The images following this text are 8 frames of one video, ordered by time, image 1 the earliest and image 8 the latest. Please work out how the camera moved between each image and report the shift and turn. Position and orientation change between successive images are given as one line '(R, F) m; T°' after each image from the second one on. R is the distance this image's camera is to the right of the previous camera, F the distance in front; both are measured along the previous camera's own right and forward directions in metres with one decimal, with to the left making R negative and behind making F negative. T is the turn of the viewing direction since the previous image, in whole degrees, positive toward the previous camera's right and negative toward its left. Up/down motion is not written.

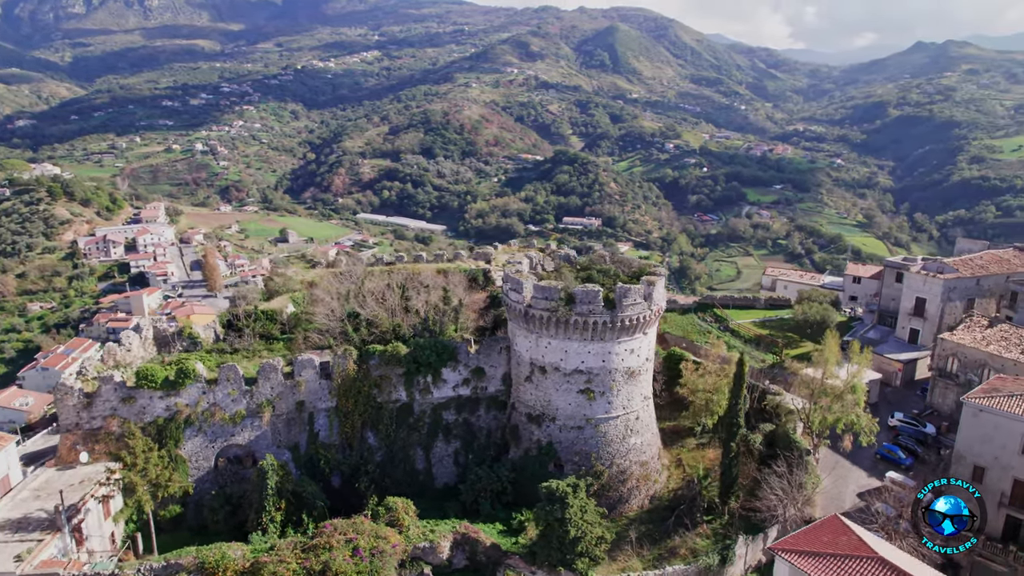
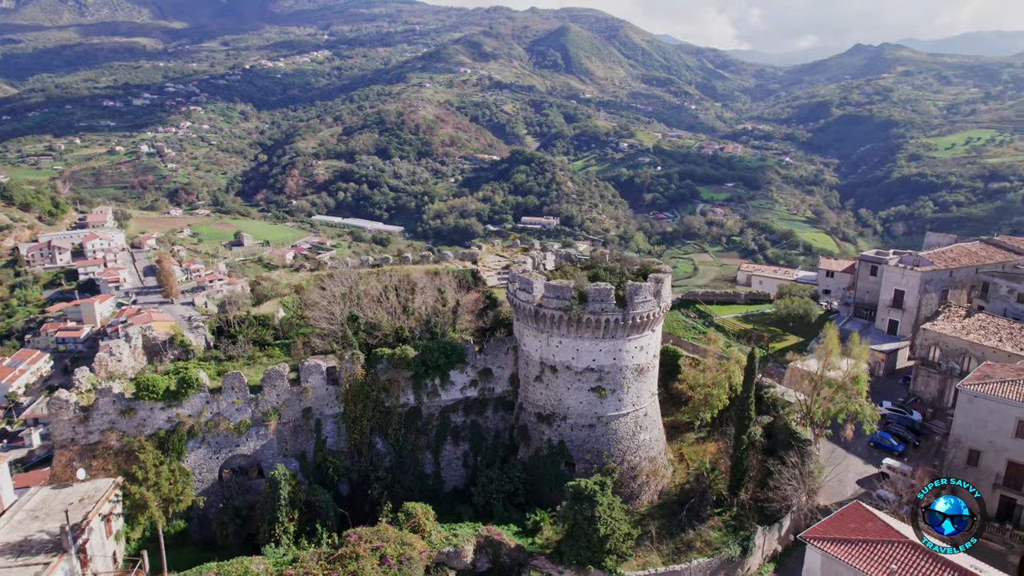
(-2.2, +0.2) m; +4°
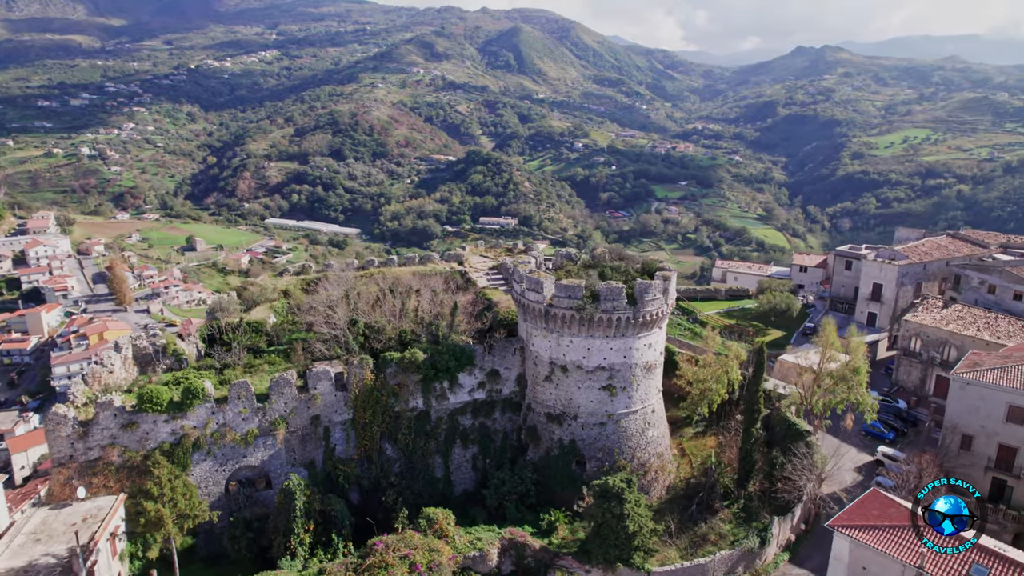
(-2.2, +0.2) m; +4°
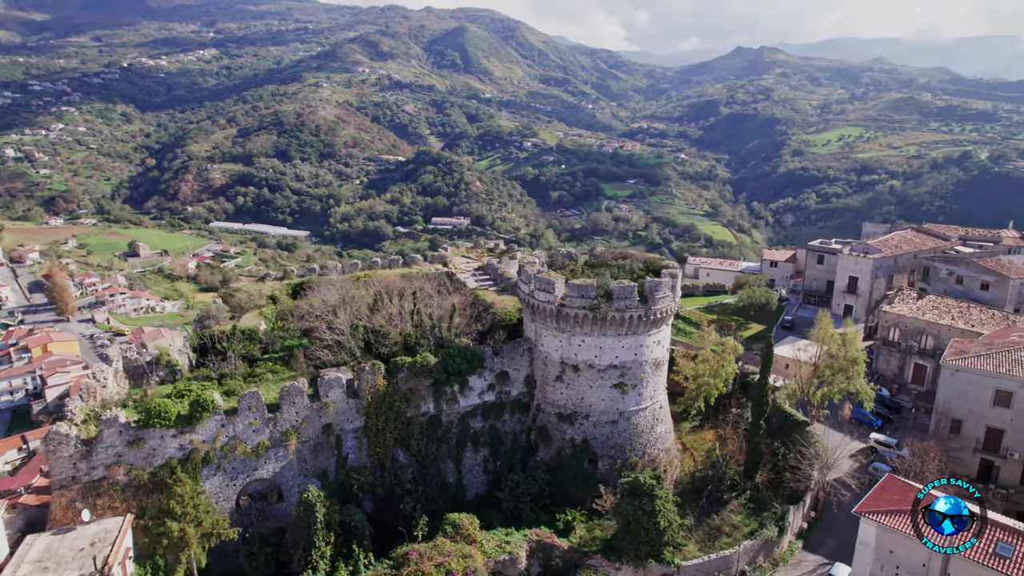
(-2.5, +0.2) m; +5°
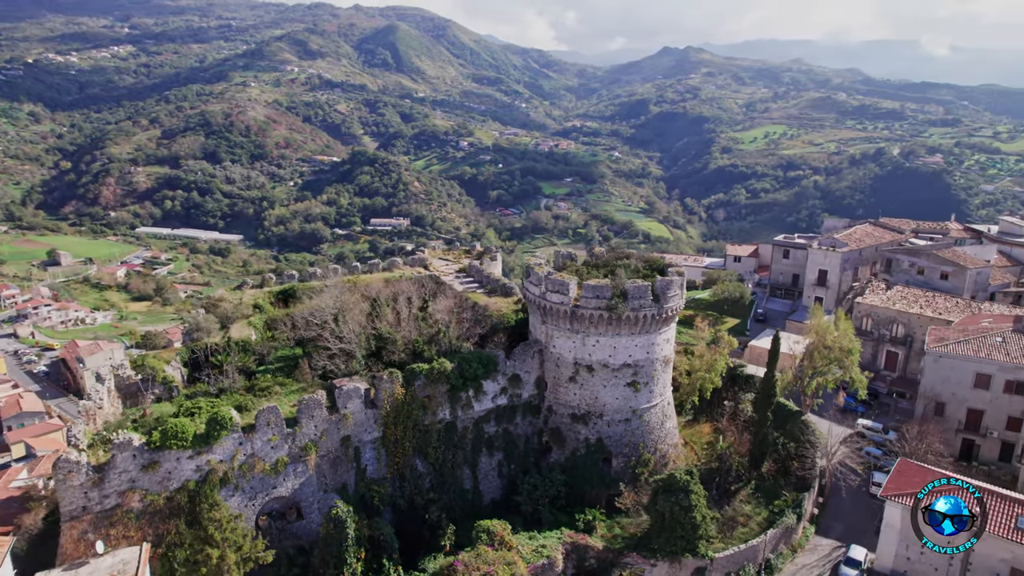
(-3.1, +0.3) m; +6°
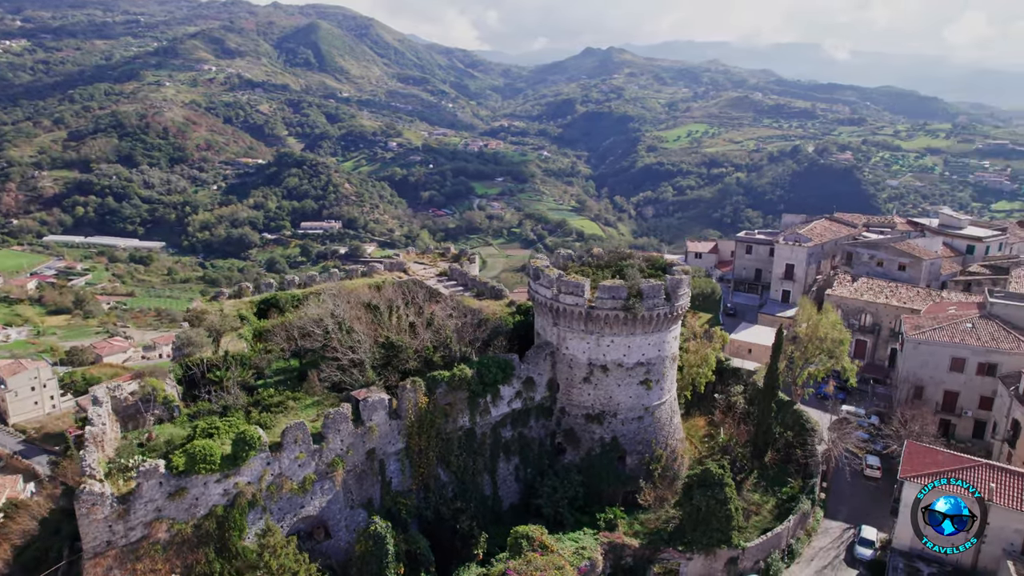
(-3.4, +0.3) m; +6°
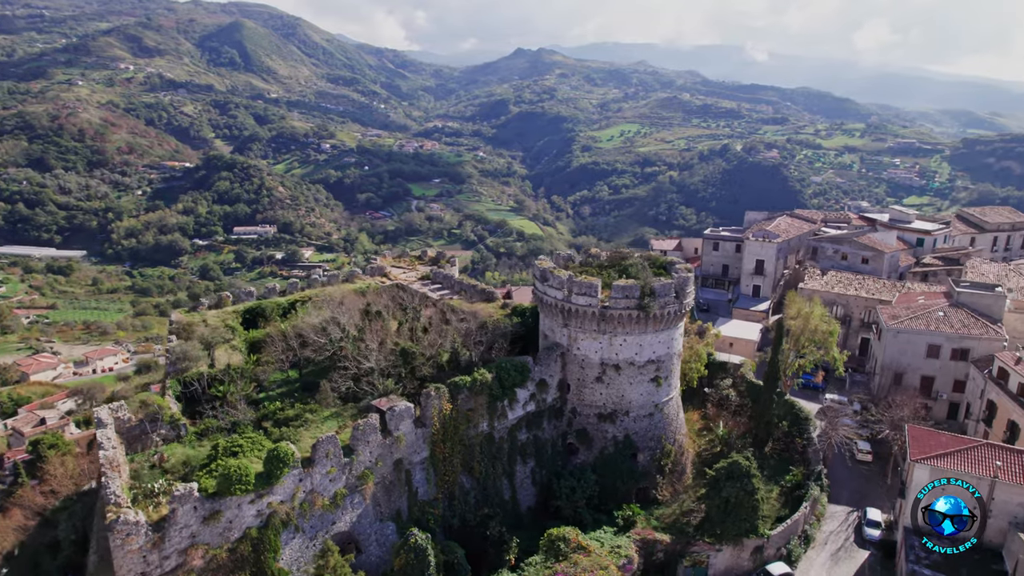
(-3.1, +0.3) m; +6°
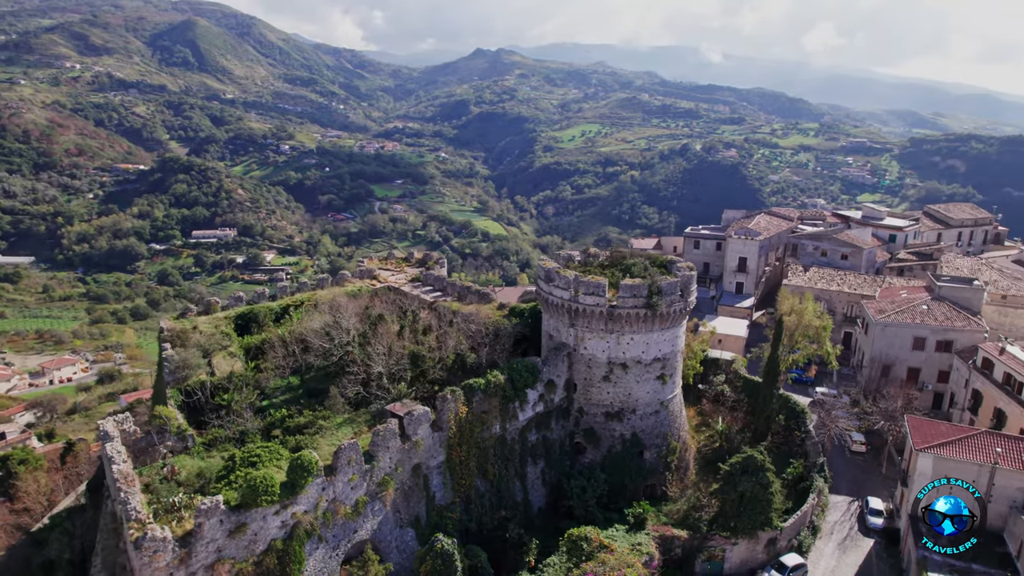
(-1.9, +0.2) m; +3°
